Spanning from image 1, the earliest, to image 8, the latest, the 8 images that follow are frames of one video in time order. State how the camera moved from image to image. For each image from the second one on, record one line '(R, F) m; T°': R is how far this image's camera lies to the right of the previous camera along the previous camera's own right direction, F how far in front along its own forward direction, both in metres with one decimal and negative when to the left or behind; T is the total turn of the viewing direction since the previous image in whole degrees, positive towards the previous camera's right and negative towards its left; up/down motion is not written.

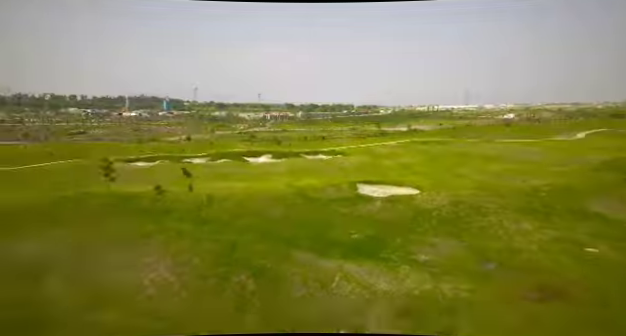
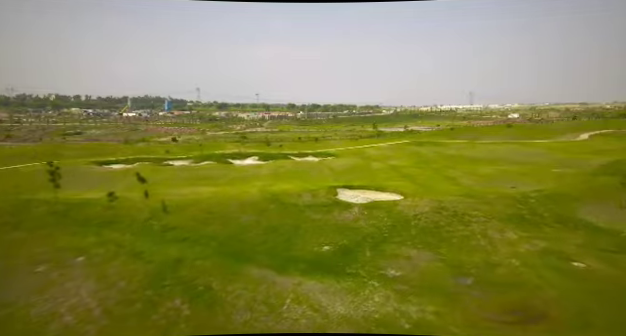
(+1.1, +0.8) m; 0°
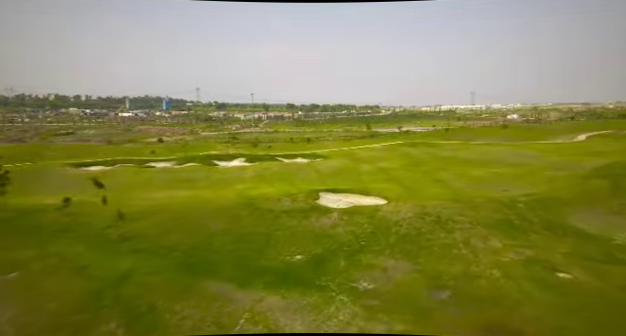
(+0.8, +0.6) m; 0°
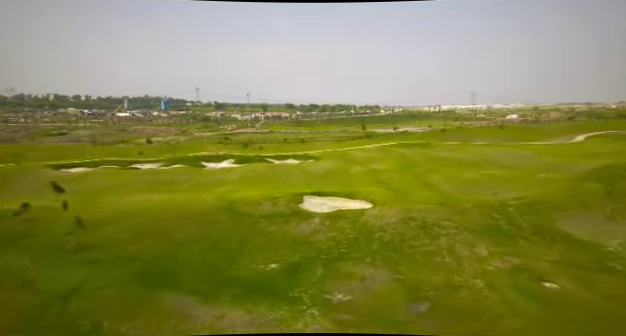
(+0.6, +0.5) m; 0°
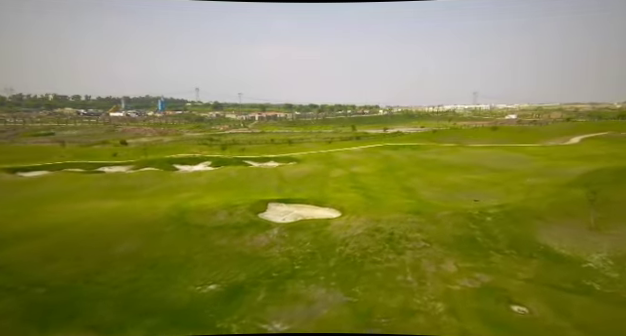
(+1.3, +1.1) m; 0°
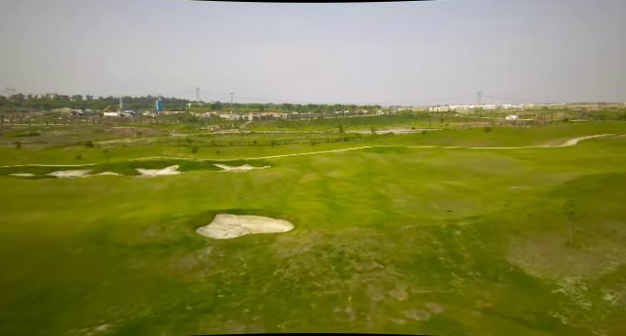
(+1.7, +1.4) m; 0°
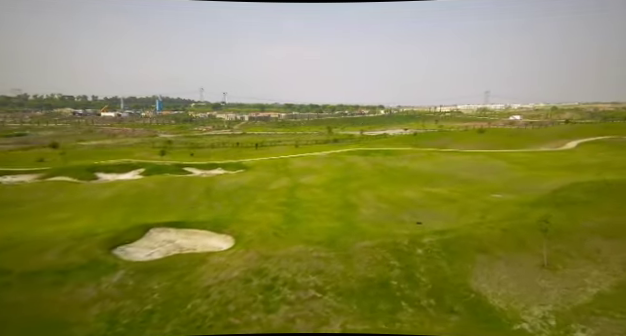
(+1.8, +1.5) m; 0°
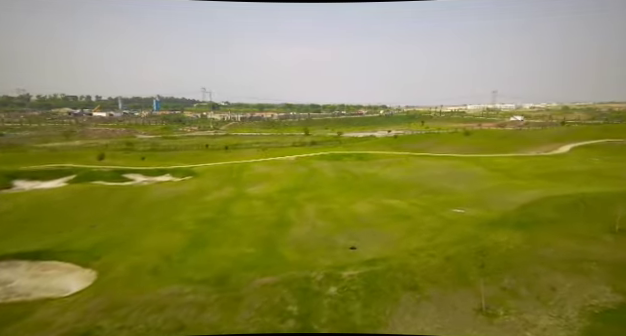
(+2.8, +2.4) m; 0°
